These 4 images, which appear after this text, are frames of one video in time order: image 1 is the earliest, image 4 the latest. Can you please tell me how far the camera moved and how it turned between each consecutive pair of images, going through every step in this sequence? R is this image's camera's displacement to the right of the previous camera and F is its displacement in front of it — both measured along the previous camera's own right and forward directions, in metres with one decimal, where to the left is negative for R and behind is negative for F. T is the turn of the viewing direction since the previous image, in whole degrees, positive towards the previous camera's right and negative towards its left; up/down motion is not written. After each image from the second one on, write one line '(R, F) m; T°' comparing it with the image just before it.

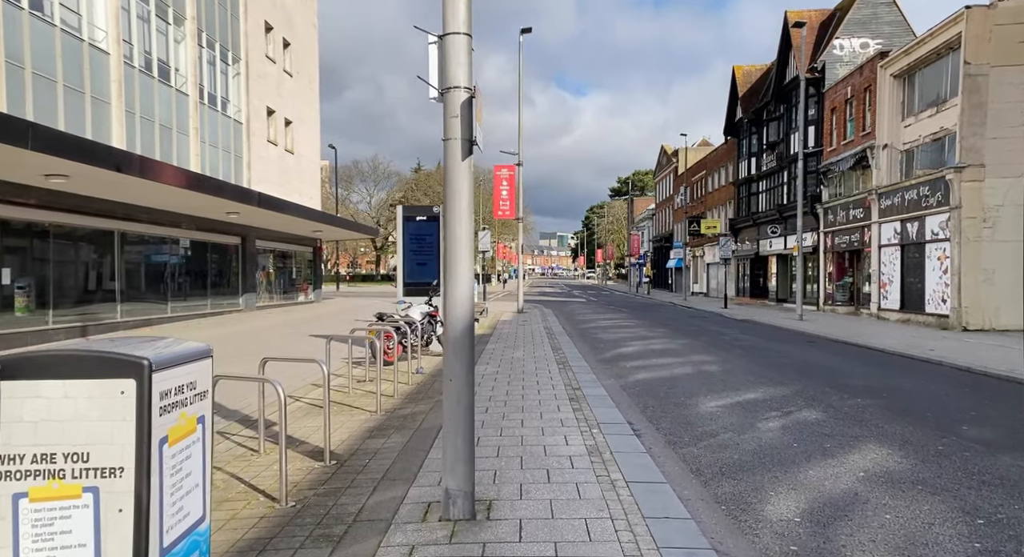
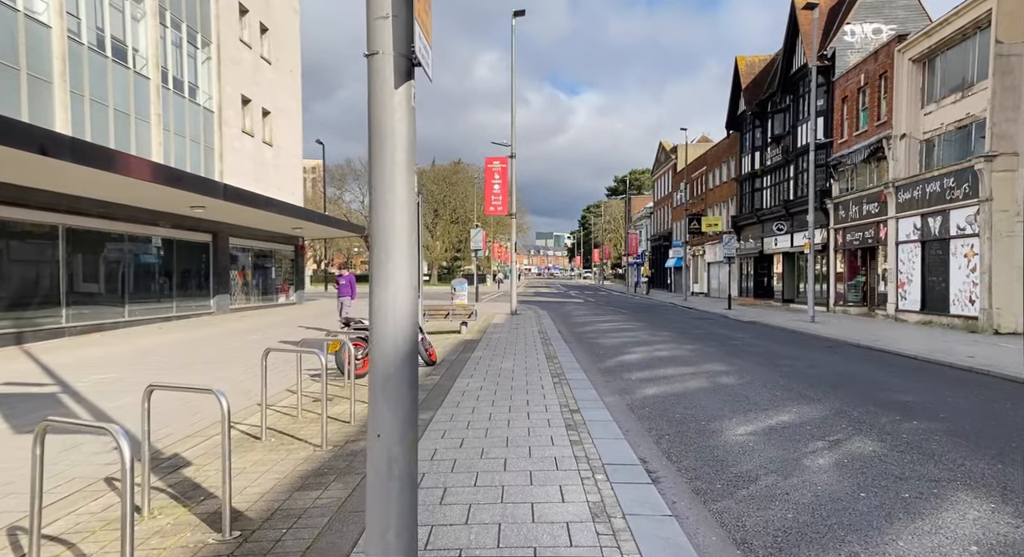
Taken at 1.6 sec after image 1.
(+0.1, +1.5) m; 0°
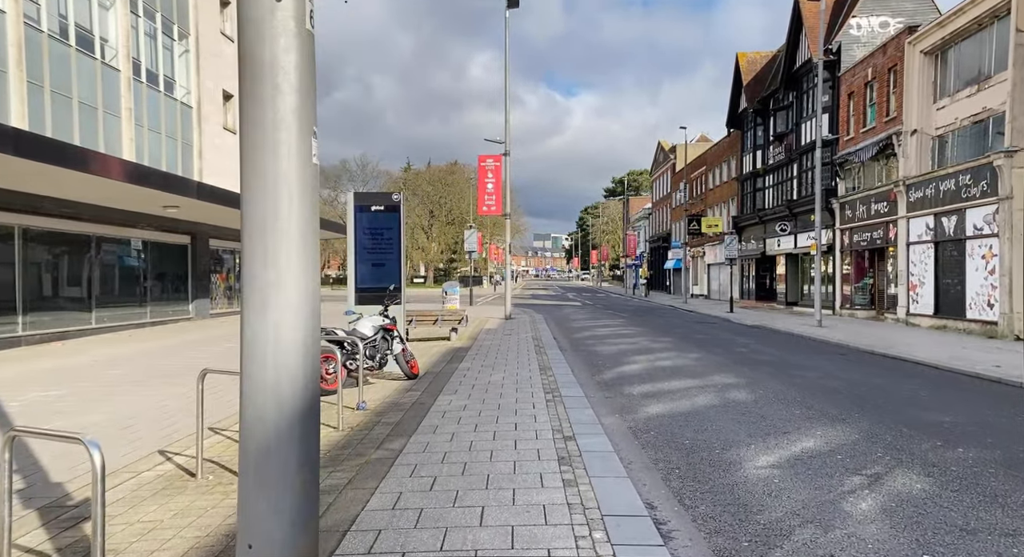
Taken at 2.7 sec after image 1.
(+0.1, +0.9) m; 0°
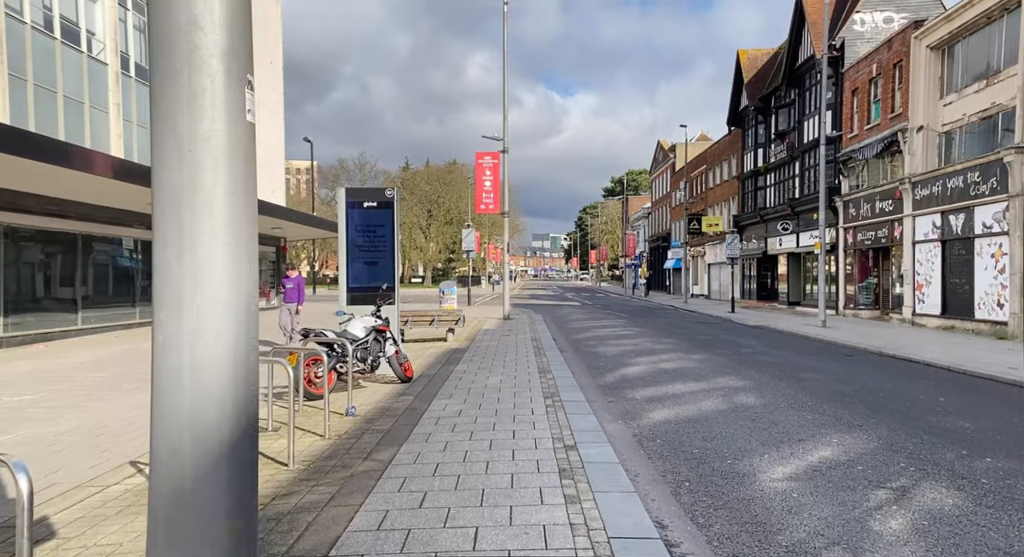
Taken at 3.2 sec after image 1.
(0.0, +0.4) m; 0°
